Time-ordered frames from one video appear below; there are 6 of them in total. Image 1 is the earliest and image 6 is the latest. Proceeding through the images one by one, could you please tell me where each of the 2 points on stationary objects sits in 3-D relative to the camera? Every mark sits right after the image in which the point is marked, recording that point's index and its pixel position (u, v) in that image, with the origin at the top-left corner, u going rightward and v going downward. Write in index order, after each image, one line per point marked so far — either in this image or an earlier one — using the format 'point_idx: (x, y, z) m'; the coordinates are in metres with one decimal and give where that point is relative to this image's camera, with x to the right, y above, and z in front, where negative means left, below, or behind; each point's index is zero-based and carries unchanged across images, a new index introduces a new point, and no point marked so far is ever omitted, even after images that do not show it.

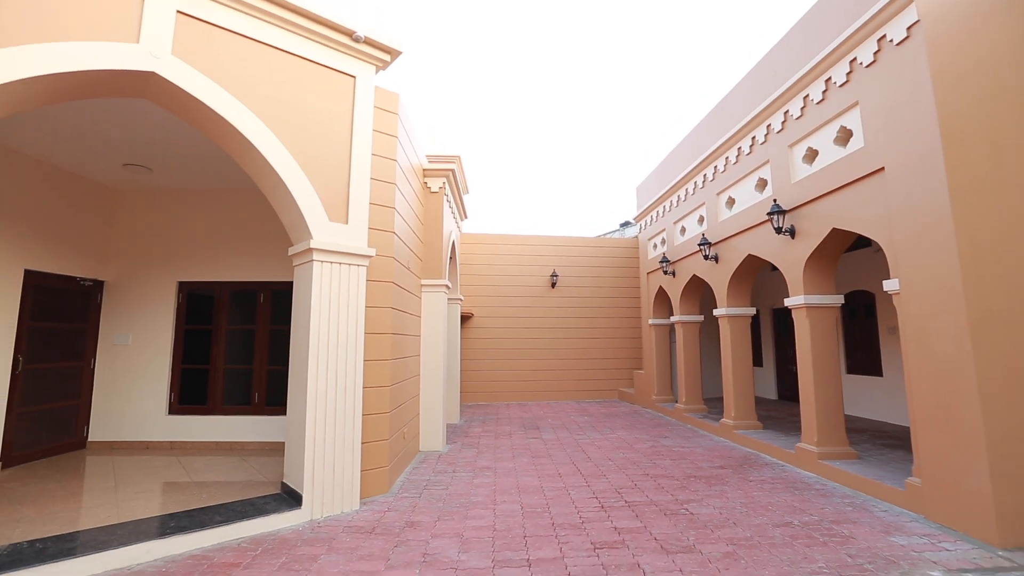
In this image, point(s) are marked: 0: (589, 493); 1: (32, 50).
0: (+0.6, -1.7, +4.1) m
1: (-2.7, +1.4, +2.8) m
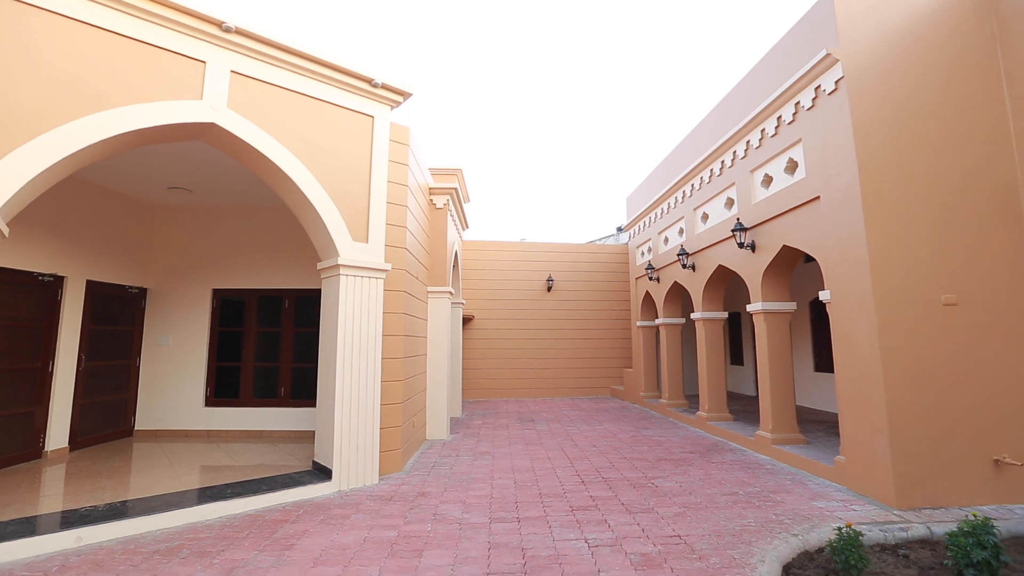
0: (+0.6, -1.8, +4.8) m
1: (-2.8, +1.3, +3.5) m
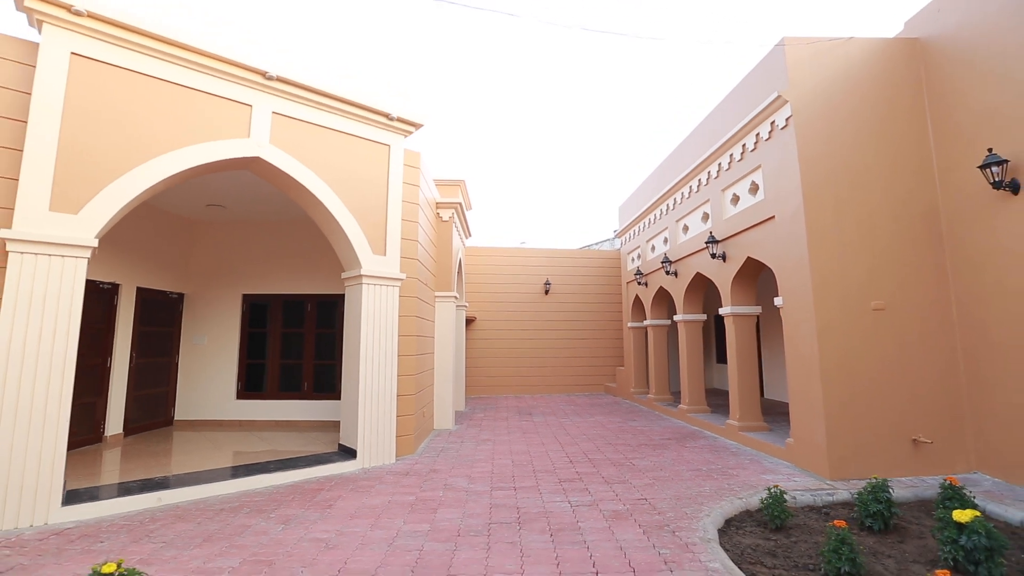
0: (+0.6, -1.8, +5.5) m
1: (-2.8, +1.2, +4.3) m
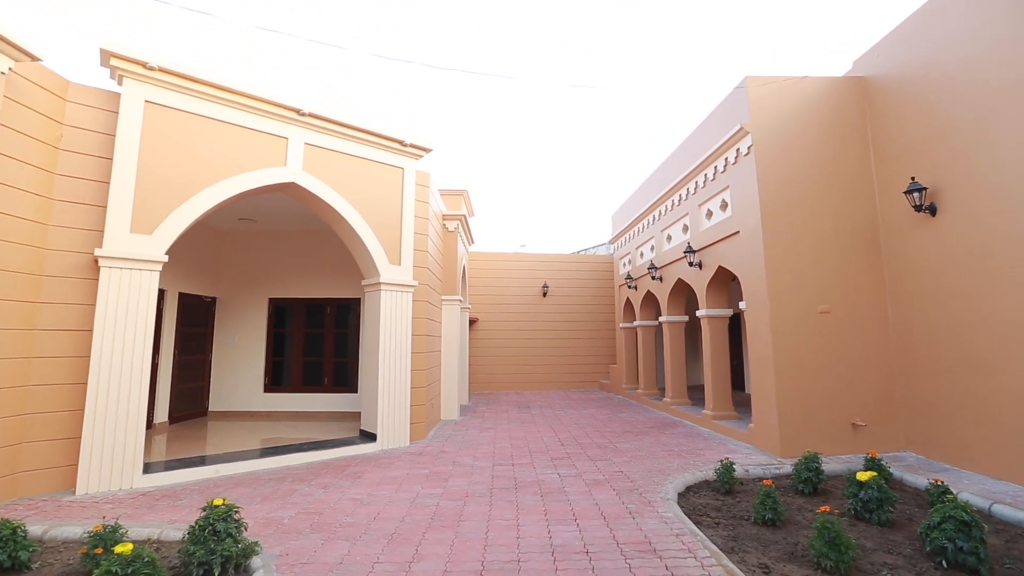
0: (+0.6, -1.9, +6.3) m
1: (-2.8, +1.1, +5.0) m
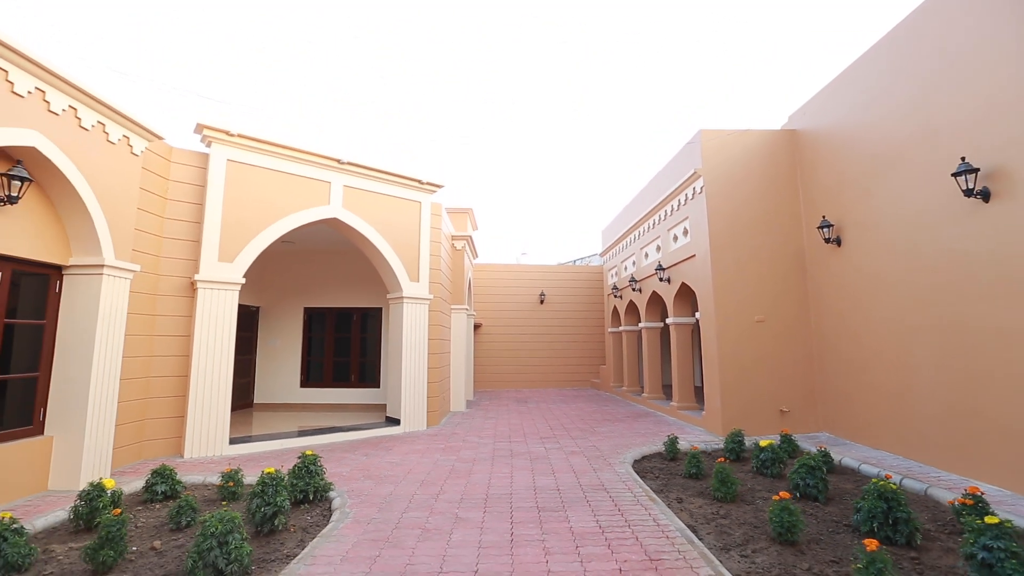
0: (+0.5, -2.1, +7.6) m
1: (-2.9, +0.9, +6.4) m
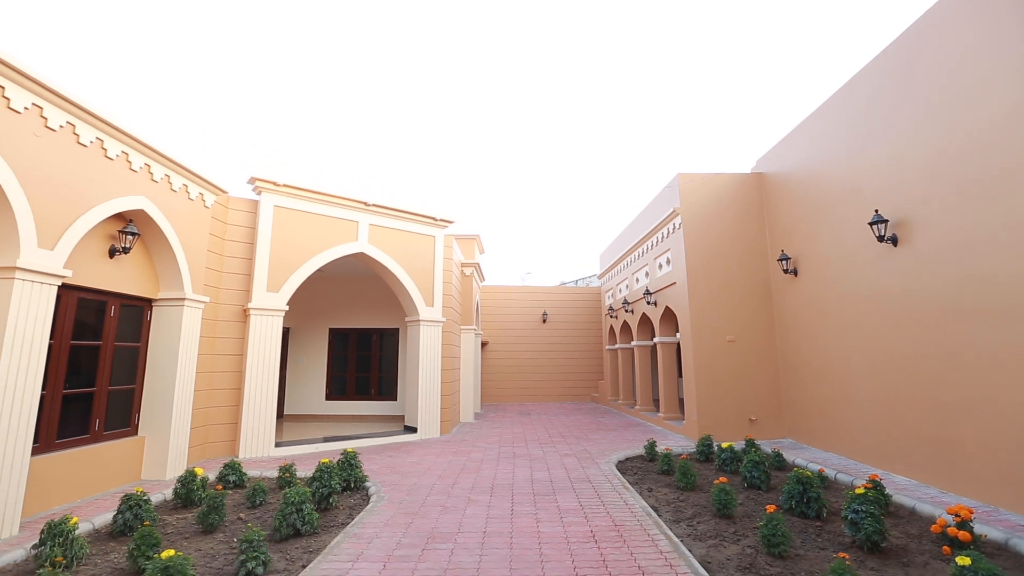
0: (+0.6, -2.5, +8.6) m
1: (-2.8, +0.6, +7.5) m
